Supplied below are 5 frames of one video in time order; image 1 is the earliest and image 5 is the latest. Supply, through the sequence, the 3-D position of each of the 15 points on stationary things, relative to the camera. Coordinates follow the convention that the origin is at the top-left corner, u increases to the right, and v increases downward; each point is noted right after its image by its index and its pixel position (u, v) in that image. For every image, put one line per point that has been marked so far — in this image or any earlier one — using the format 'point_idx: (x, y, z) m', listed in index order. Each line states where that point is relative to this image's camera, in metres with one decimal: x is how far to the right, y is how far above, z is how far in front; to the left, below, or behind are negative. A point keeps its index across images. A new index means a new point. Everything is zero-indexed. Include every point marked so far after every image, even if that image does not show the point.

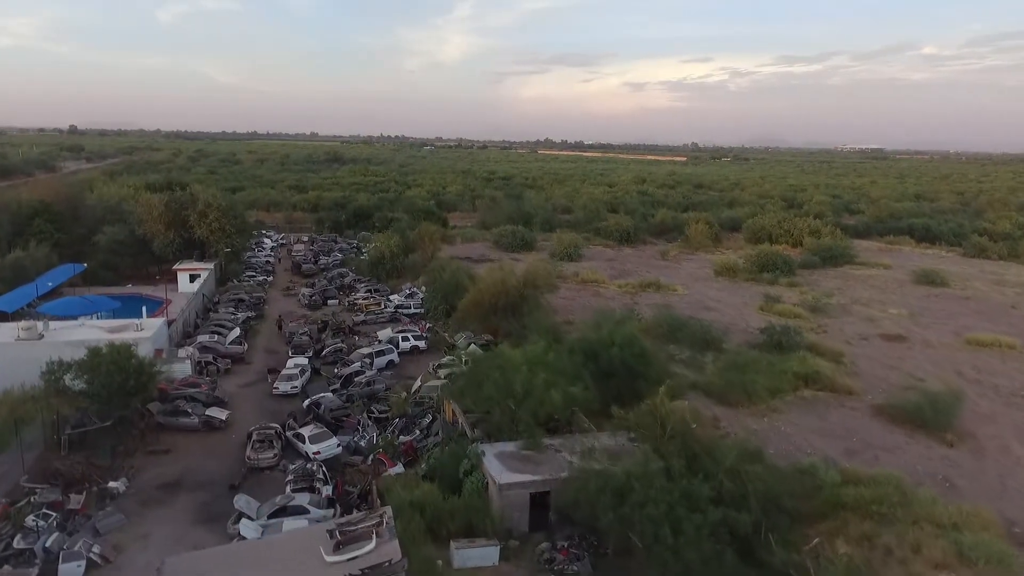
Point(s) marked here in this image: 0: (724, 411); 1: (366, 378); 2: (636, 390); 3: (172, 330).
0: (+4.6, -2.7, +14.3) m
1: (-3.8, -2.4, +17.2) m
2: (+2.7, -2.2, +14.4) m
3: (-10.2, -1.3, +19.6) m
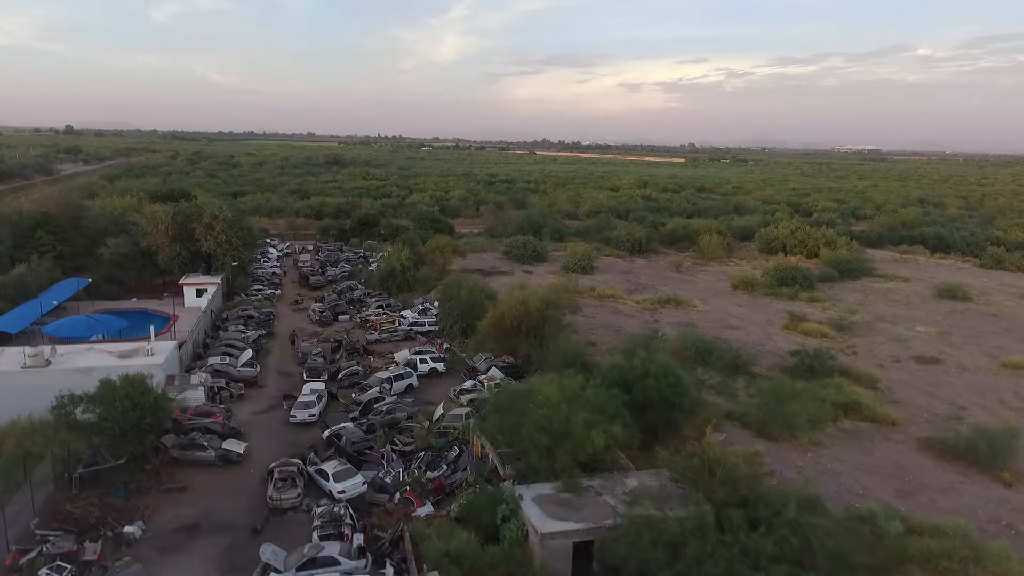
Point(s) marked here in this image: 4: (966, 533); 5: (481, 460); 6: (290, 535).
0: (+5.3, -3.3, +13.7) m
1: (-3.2, -3.0, +16.6) m
2: (+3.4, -2.8, +13.8) m
3: (-9.5, -1.9, +19.0) m
4: (+7.2, -3.9, +10.4) m
5: (-0.7, -3.6, +13.8) m
6: (-4.0, -4.4, +11.8) m
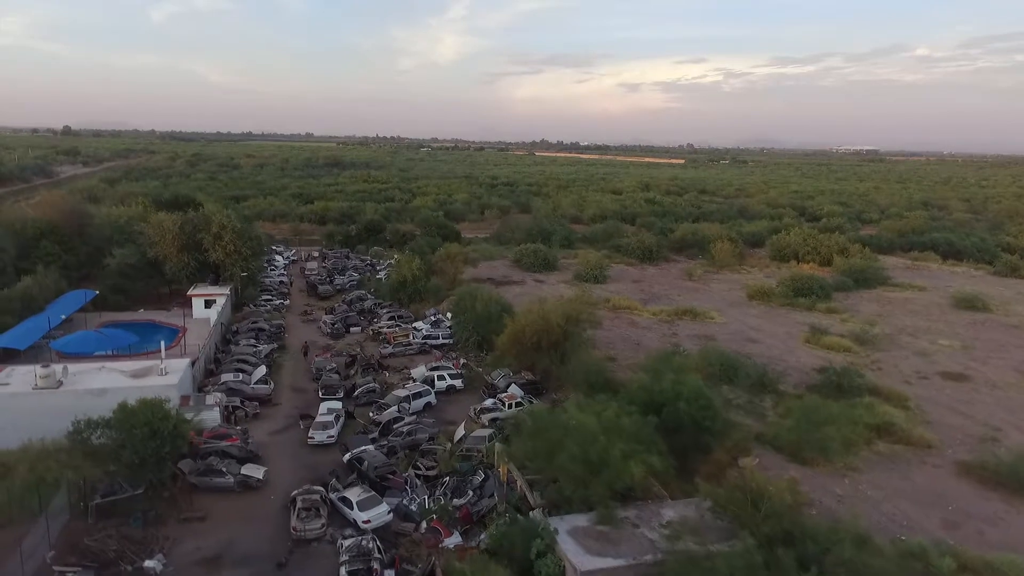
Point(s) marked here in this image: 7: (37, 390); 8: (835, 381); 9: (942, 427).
0: (+5.9, -3.7, +13.4) m
1: (-2.6, -3.4, +16.2) m
2: (+4.0, -3.2, +13.4) m
3: (-9.0, -2.3, +18.6) m
4: (+7.7, -4.3, +10.0) m
5: (-0.1, -4.0, +13.4) m
6: (-3.4, -4.9, +11.4) m
7: (-10.7, -2.3, +14.9) m
8: (+8.5, -2.4, +17.3) m
9: (+10.1, -3.3, +15.5) m
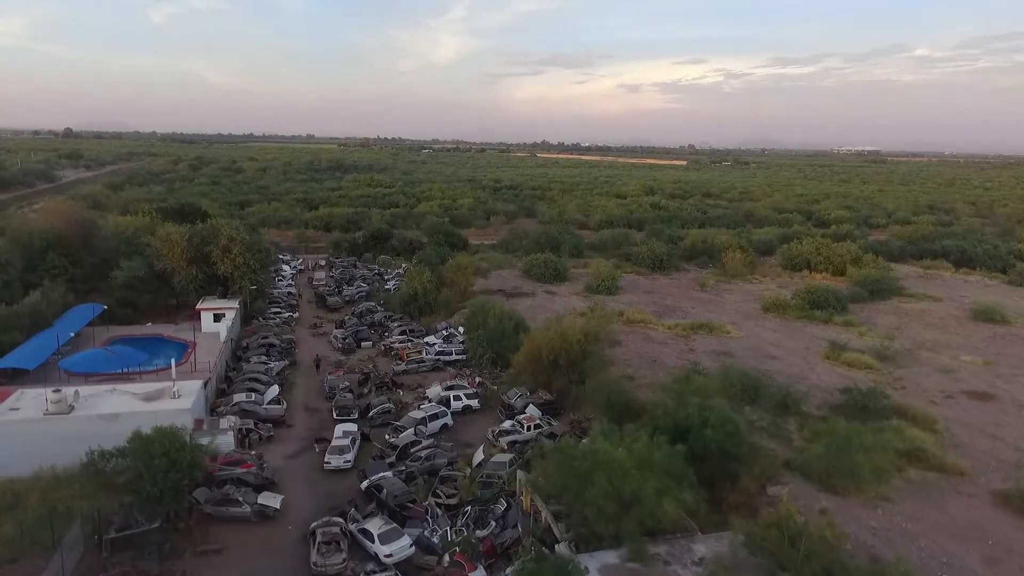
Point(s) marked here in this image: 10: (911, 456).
0: (+6.3, -4.2, +13.0) m
1: (-2.1, -3.9, +15.9) m
2: (+4.4, -3.7, +13.1) m
3: (-8.5, -2.8, +18.2) m
4: (+8.2, -4.8, +9.7) m
5: (+0.4, -4.5, +13.1) m
6: (-2.9, -5.4, +11.1) m
7: (-10.3, -2.8, +14.6) m
8: (+9.0, -2.9, +16.9) m
9: (+10.6, -3.8, +15.2) m
10: (+8.8, -3.7, +14.5) m
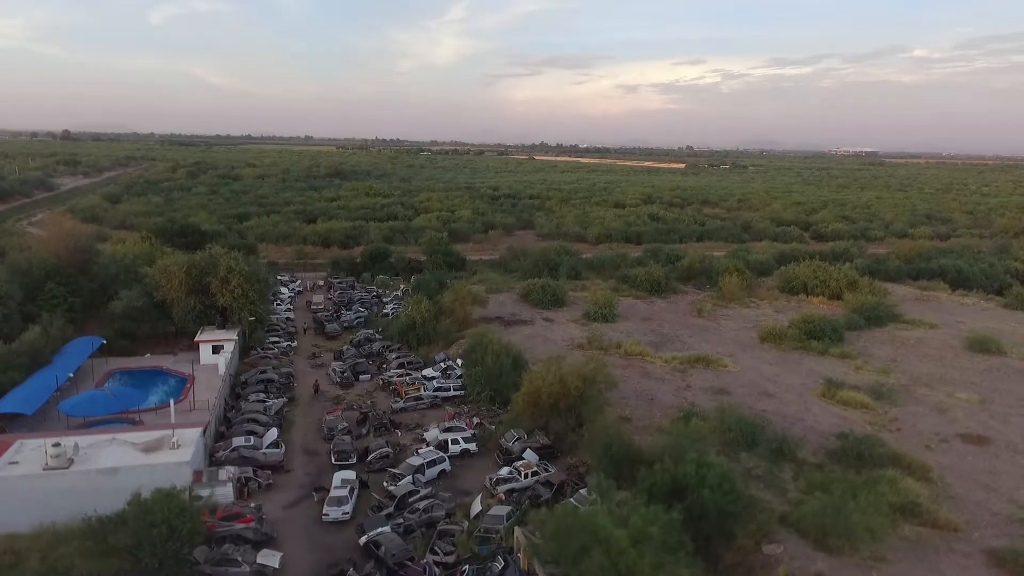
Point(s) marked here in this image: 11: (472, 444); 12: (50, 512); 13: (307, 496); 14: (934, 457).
0: (+6.3, -5.5, +13.1) m
1: (-2.2, -5.2, +16.0) m
2: (+4.4, -5.0, +13.2) m
3: (-8.5, -4.1, +18.3) m
4: (+8.2, -6.0, +9.8) m
5: (+0.3, -5.8, +13.2) m
6: (-3.0, -6.6, +11.1) m
7: (-10.3, -4.1, +14.6) m
8: (+8.9, -4.2, +17.0) m
9: (+10.6, -5.0, +15.3) m
10: (+8.7, -5.0, +14.6) m
11: (-1.2, -4.5, +19.0) m
12: (-10.3, -5.0, +14.7) m
13: (-5.3, -5.3, +16.9) m
14: (+11.3, -4.5, +17.6) m
